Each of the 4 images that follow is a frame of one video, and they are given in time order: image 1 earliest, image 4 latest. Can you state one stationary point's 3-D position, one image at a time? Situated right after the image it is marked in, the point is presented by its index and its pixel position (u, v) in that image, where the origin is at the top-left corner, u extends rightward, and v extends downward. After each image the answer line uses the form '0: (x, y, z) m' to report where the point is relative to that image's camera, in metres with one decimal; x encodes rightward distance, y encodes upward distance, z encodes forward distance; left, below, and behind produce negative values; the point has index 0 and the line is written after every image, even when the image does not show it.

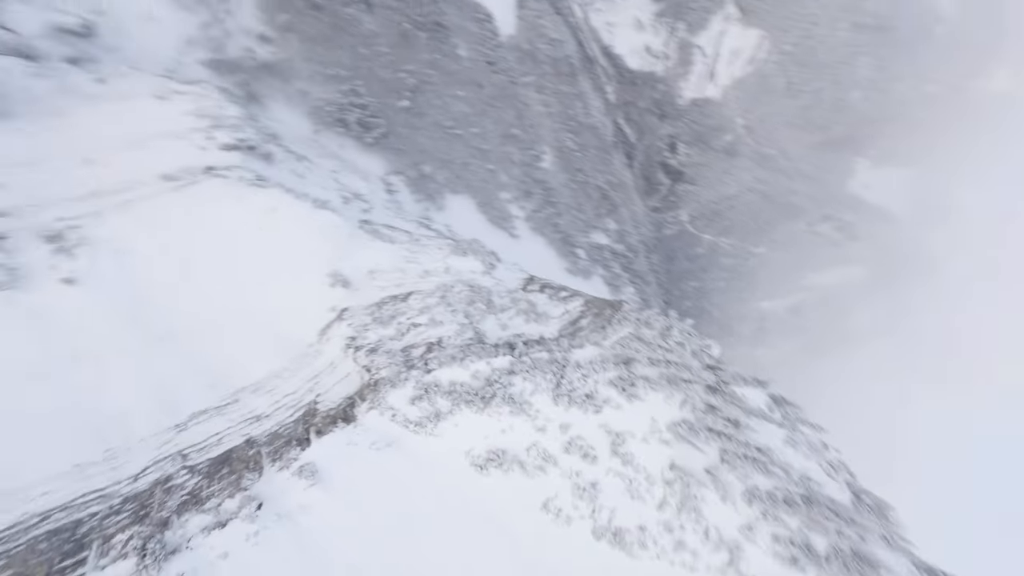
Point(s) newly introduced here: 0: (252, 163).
0: (-9.8, +4.8, +16.2) m
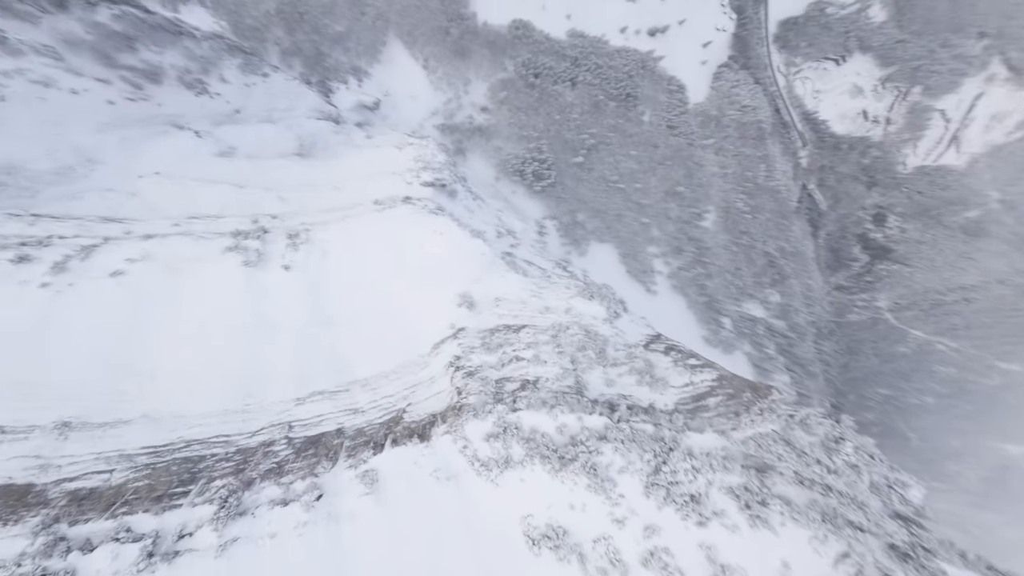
0: (-3.3, +4.1, +18.4) m
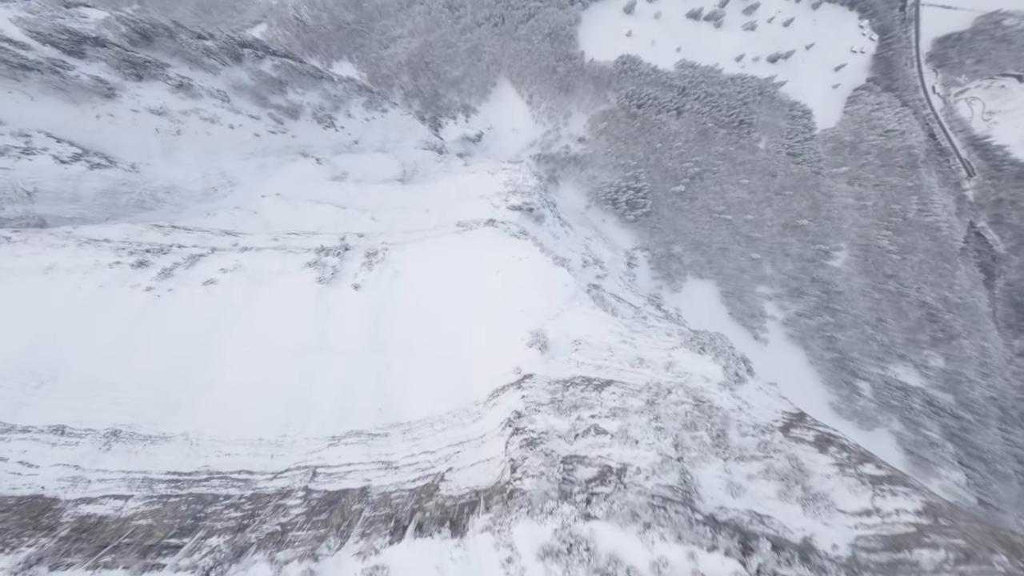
0: (+0.6, +2.8, +17.6) m
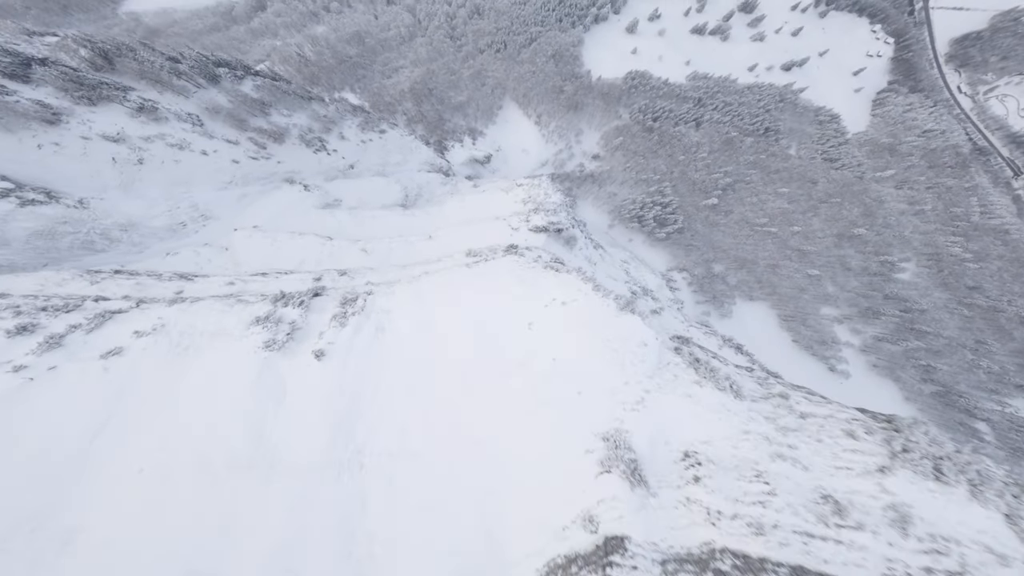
0: (+1.3, +1.5, +14.9) m
